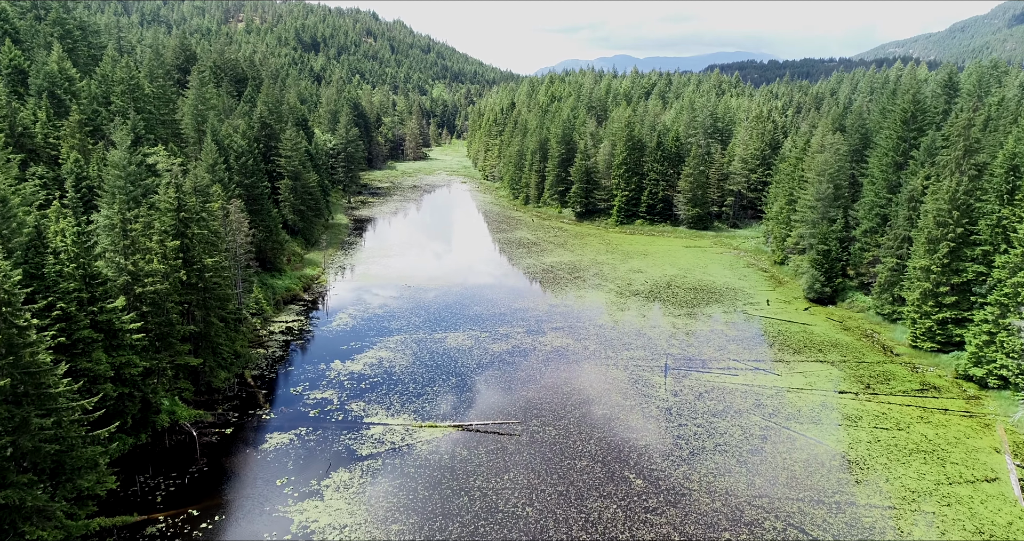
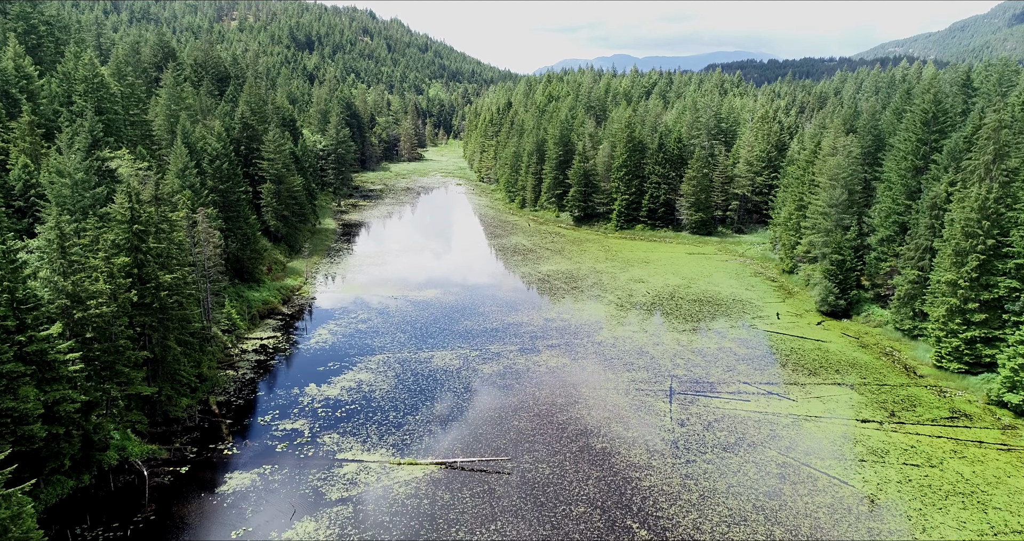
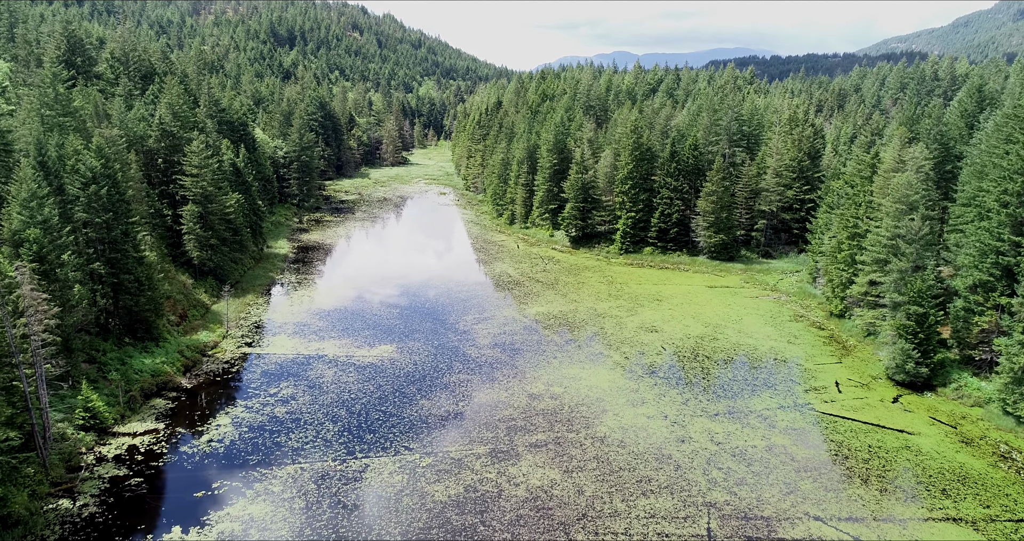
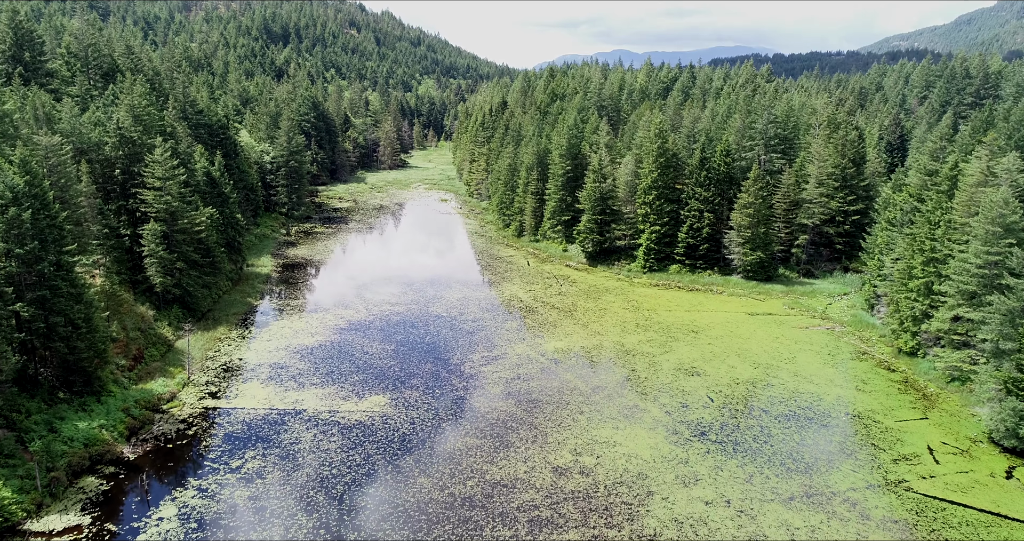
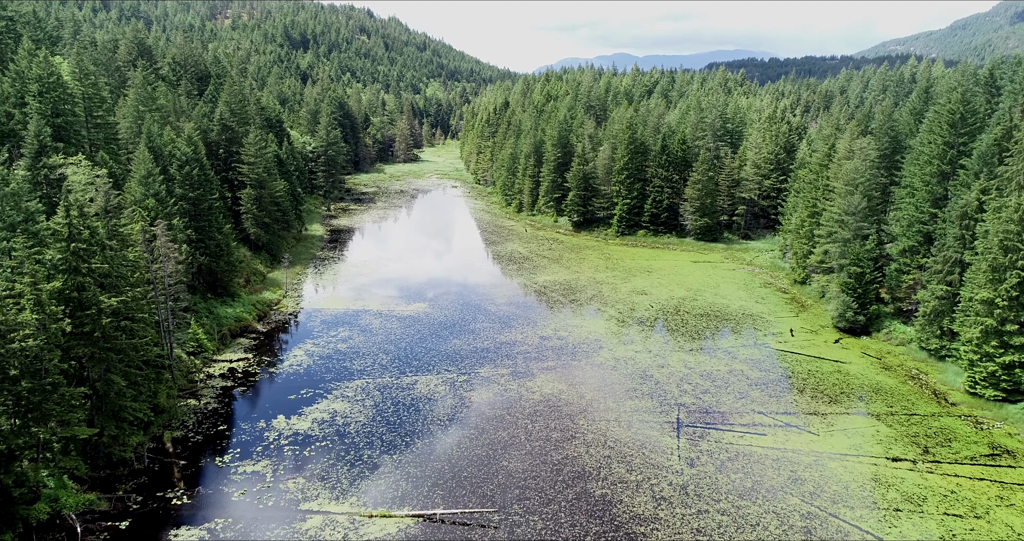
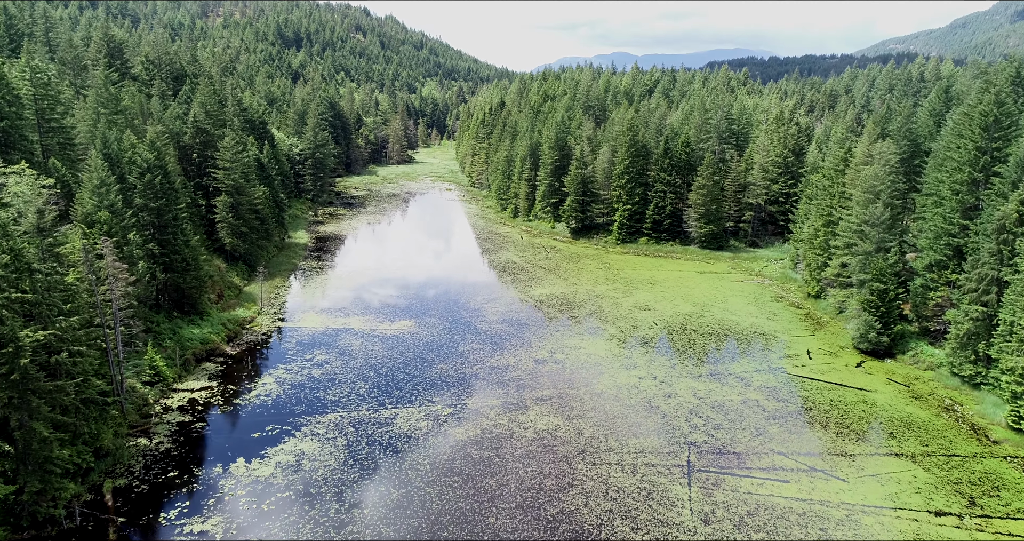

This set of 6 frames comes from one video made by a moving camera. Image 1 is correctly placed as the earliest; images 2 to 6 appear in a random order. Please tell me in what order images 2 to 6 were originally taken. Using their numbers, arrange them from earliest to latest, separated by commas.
2, 5, 6, 3, 4
